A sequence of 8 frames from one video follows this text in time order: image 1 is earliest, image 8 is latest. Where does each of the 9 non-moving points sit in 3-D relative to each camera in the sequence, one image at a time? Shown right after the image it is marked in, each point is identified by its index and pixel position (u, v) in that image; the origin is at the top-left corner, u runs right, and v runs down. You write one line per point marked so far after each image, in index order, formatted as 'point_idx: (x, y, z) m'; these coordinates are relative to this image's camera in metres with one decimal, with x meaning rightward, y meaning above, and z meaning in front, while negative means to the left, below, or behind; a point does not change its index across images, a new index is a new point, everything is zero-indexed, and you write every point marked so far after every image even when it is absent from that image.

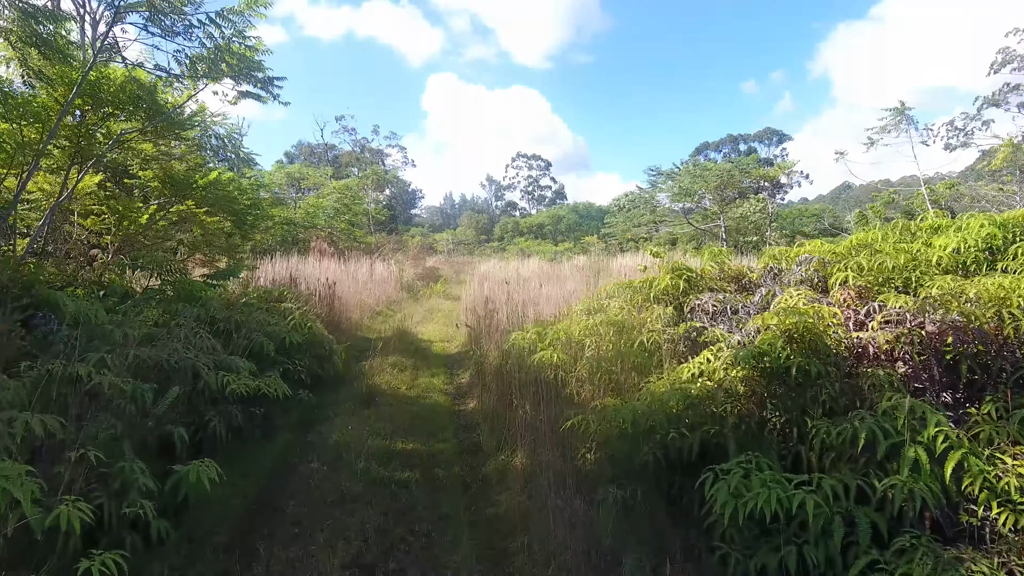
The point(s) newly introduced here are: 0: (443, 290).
0: (-1.2, -0.1, +8.1) m
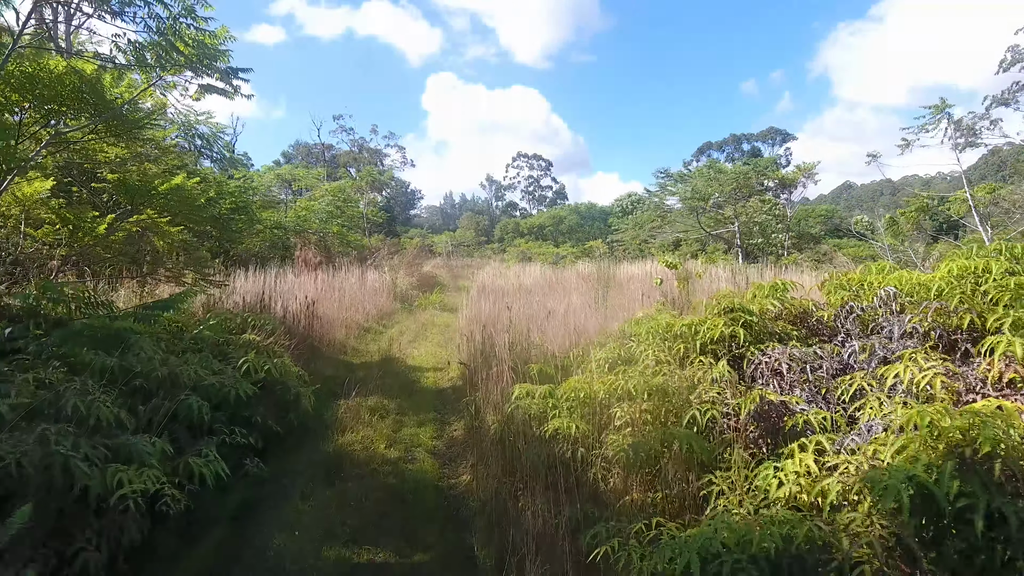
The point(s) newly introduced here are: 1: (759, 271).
0: (-1.2, -0.2, +7.6) m
1: (+3.6, +0.1, +6.5) m
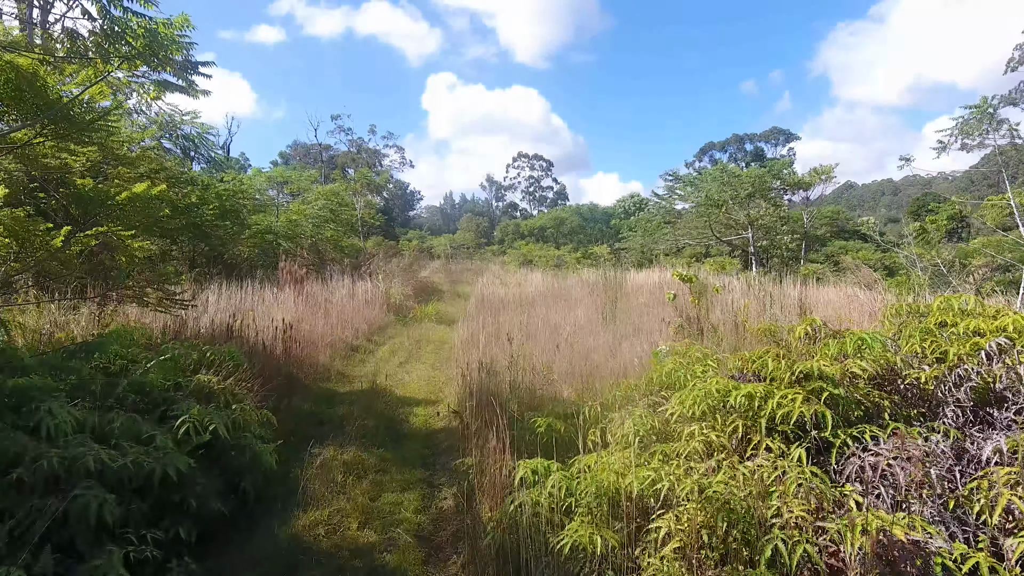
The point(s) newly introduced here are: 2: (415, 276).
0: (-1.2, -0.4, +7.2) m
1: (+3.6, 0.0, +6.1) m
2: (-2.3, +0.3, +10.7) m
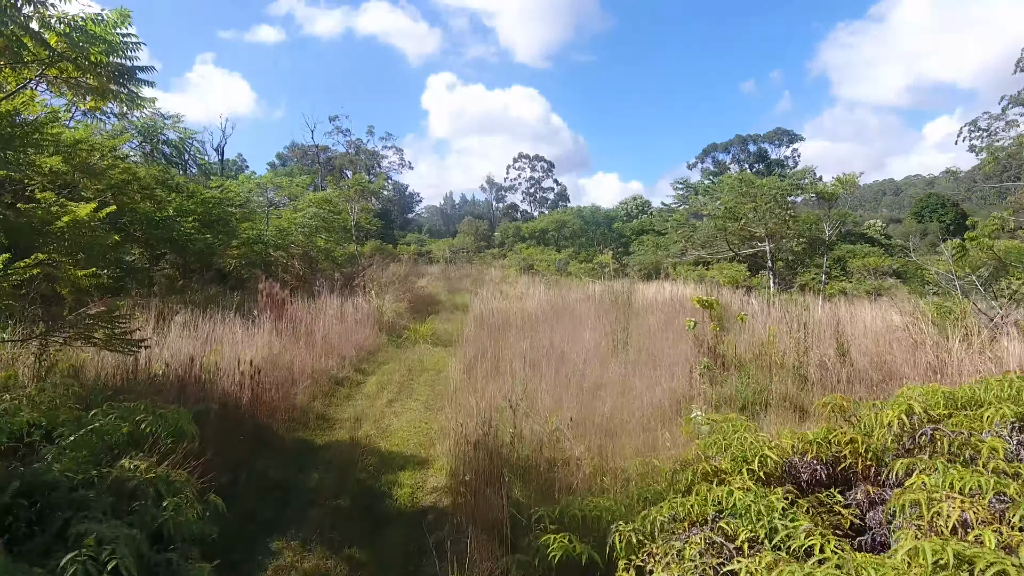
0: (-1.2, -0.6, +6.7) m
1: (+3.6, -0.3, +5.6) m
2: (-2.3, 0.0, +10.3) m
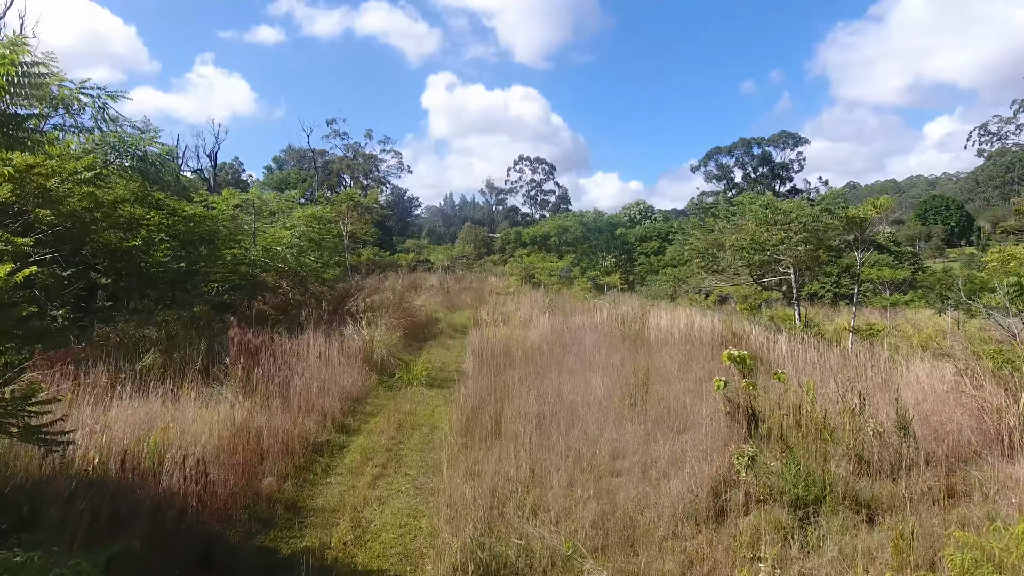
0: (-1.1, -1.1, +6.2) m
1: (+3.6, -0.7, +5.1) m
2: (-2.2, -0.4, +9.7) m
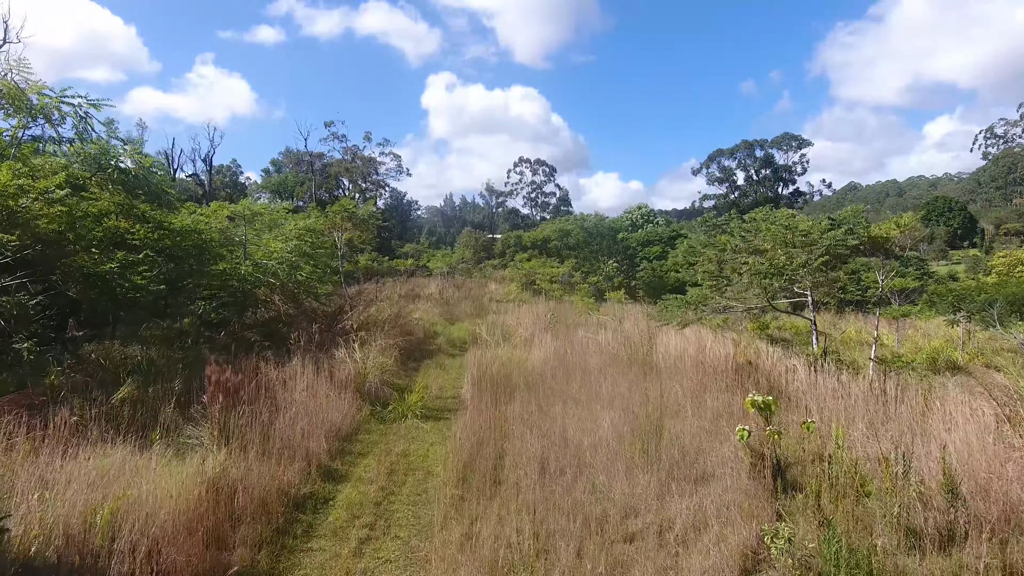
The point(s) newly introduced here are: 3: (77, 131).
0: (-1.1, -1.4, +5.9) m
1: (+3.6, -1.0, +4.7) m
2: (-2.2, -0.7, +9.4) m
3: (-7.0, +2.5, +7.3) m
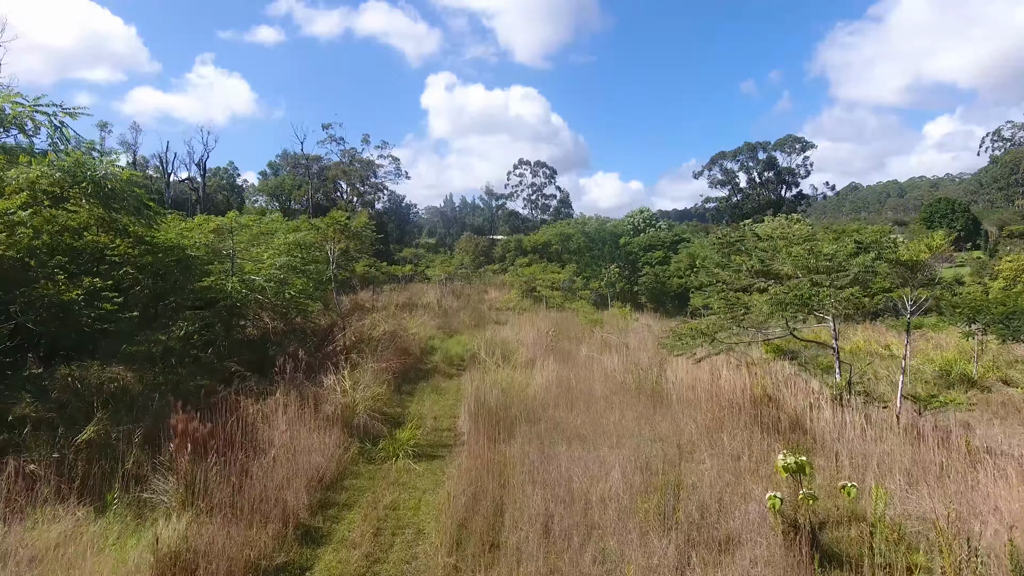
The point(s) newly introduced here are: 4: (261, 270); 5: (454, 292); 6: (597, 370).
0: (-1.1, -1.7, +5.5) m
1: (+3.6, -1.3, +4.4) m
2: (-2.2, -1.0, +9.0) m
3: (-7.0, +2.2, +6.9) m
4: (-4.3, +0.3, +7.7) m
5: (-2.2, -0.2, +17.0) m
6: (+1.2, -1.2, +6.7) m
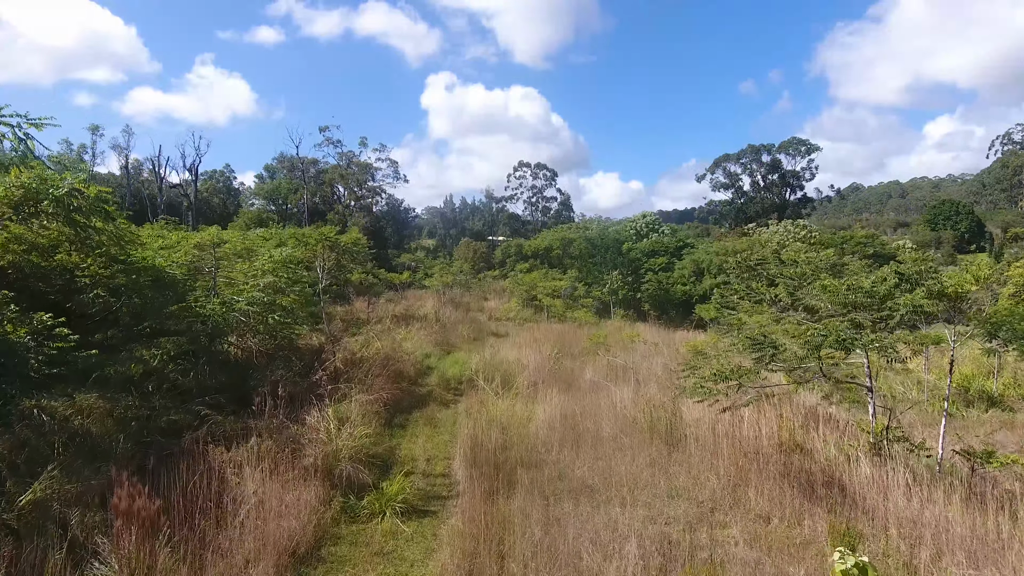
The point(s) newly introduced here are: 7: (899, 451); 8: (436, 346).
0: (-1.1, -2.0, +5.0) m
1: (+3.6, -1.7, +3.8) m
2: (-2.2, -1.4, +8.5) m
3: (-7.0, +1.9, +6.4) m
4: (-4.3, -0.1, +7.2) m
5: (-2.2, -0.5, +16.5) m
6: (+1.2, -1.5, +6.2) m
7: (+3.7, -1.6, +4.3) m
8: (-1.8, -1.4, +10.6) m
